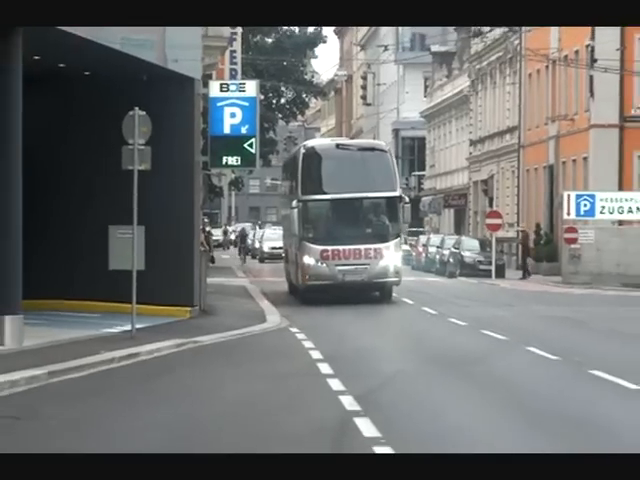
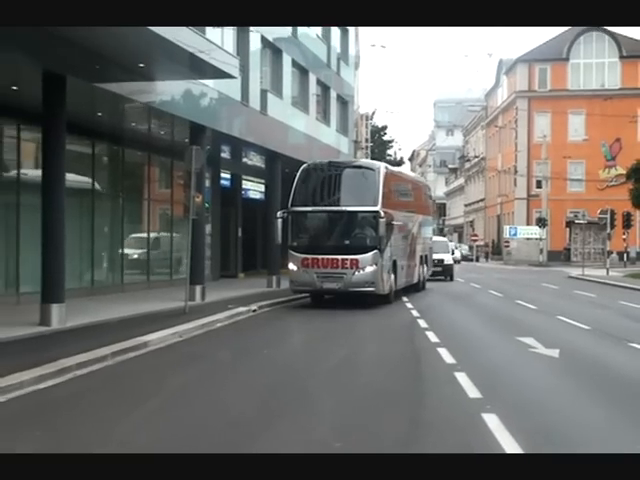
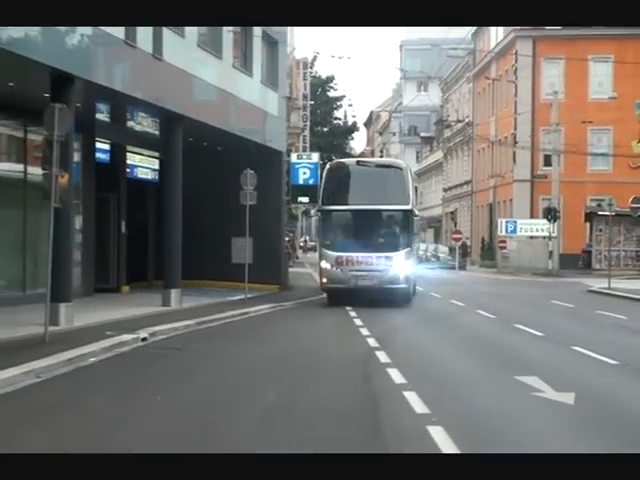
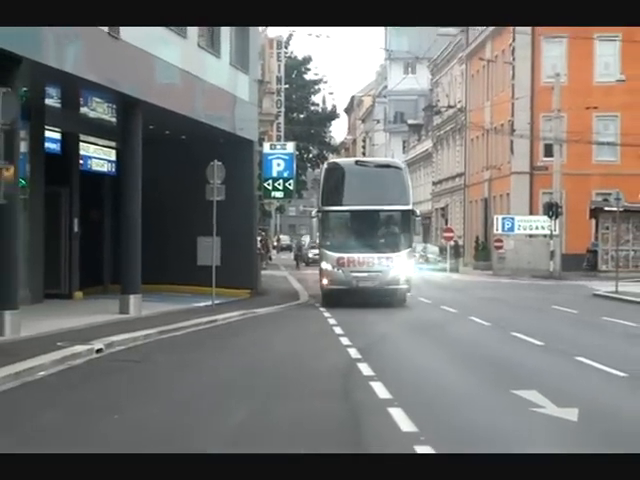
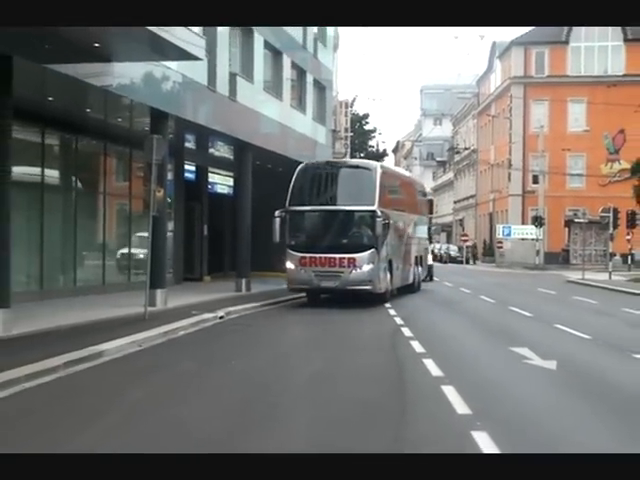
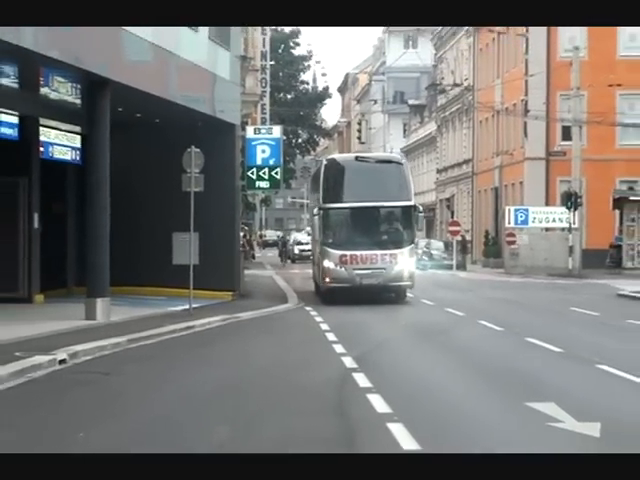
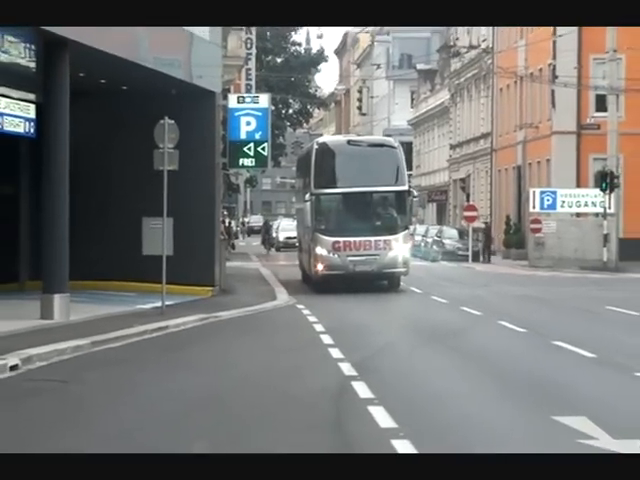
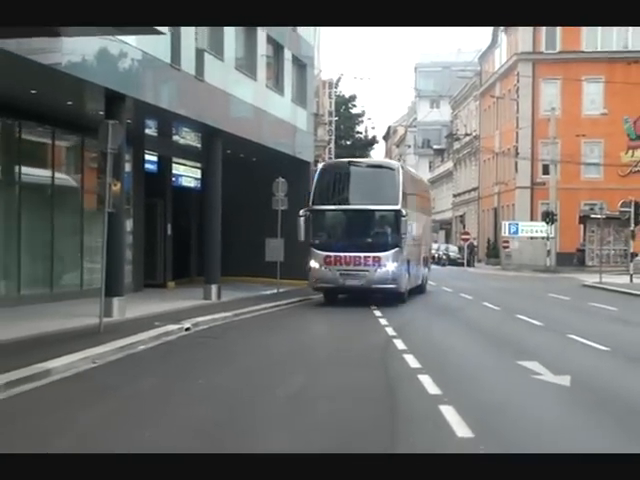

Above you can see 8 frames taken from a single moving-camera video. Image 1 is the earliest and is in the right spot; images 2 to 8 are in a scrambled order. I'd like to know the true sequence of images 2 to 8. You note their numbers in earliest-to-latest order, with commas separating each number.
7, 6, 4, 3, 8, 5, 2
